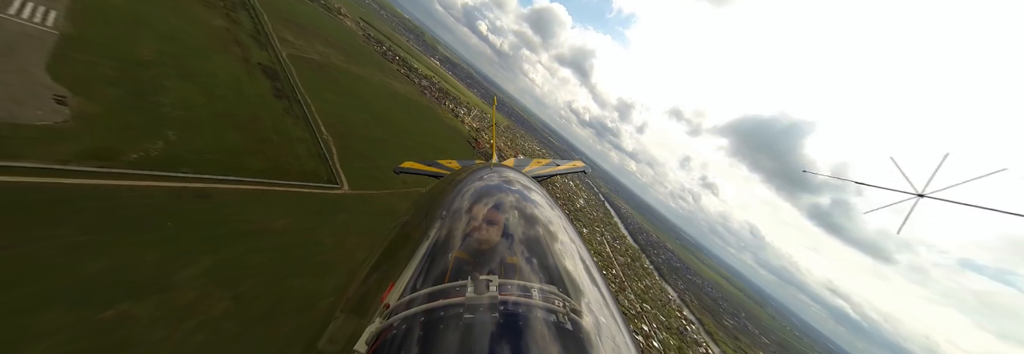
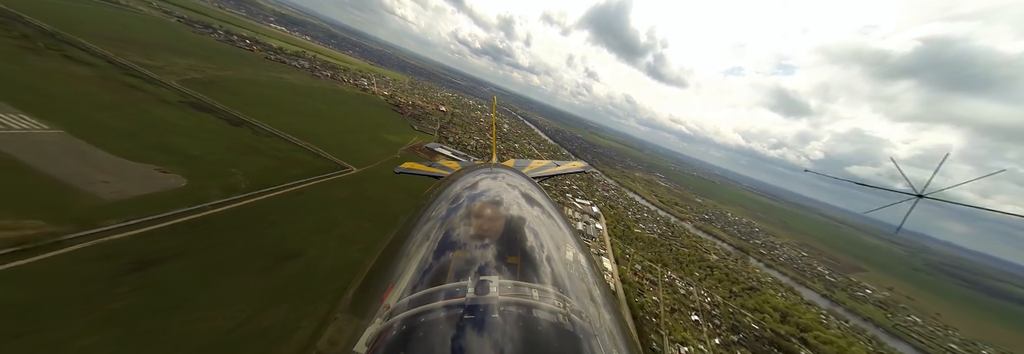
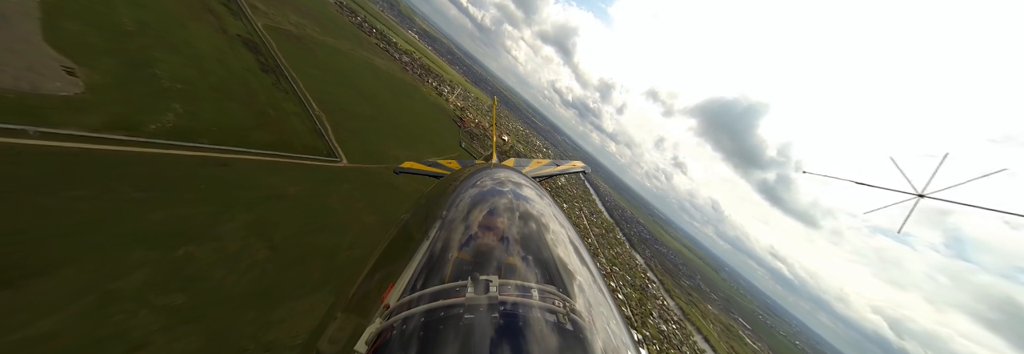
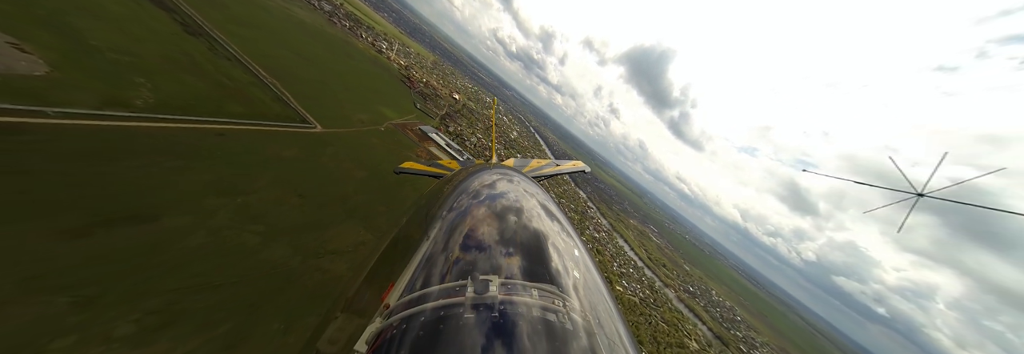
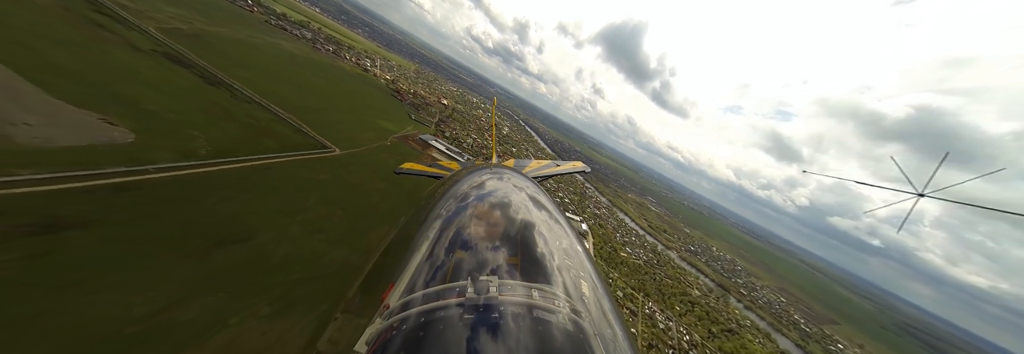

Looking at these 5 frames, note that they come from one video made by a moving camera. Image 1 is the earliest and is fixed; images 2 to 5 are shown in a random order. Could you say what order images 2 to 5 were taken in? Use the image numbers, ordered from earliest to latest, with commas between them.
3, 4, 5, 2
